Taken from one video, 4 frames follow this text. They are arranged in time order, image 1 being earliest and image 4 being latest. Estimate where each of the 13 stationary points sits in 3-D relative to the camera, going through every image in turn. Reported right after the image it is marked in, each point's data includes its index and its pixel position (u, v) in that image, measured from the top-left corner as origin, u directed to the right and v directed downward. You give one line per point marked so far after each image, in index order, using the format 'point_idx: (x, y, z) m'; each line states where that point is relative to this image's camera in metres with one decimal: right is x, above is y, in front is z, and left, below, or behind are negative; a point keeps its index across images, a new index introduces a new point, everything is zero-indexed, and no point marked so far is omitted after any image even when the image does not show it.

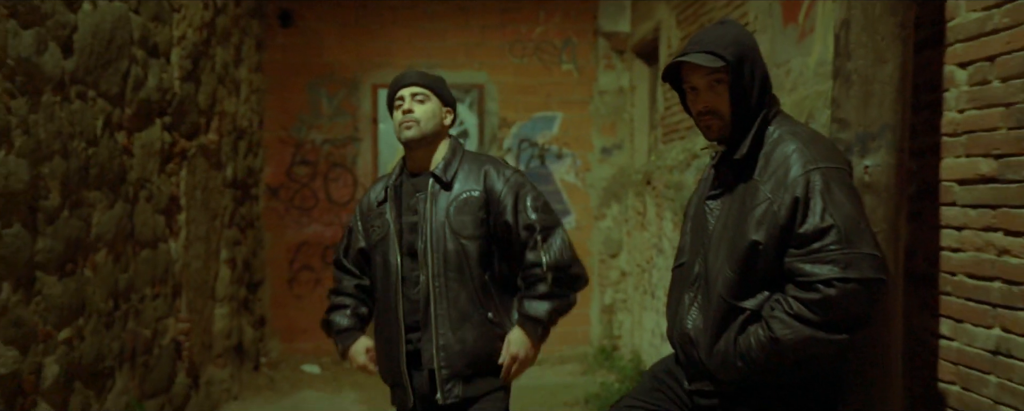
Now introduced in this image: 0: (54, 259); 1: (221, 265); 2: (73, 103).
0: (-1.6, -0.2, +3.3) m
1: (-1.8, -0.4, +5.6) m
2: (-1.6, +0.4, +3.4) m
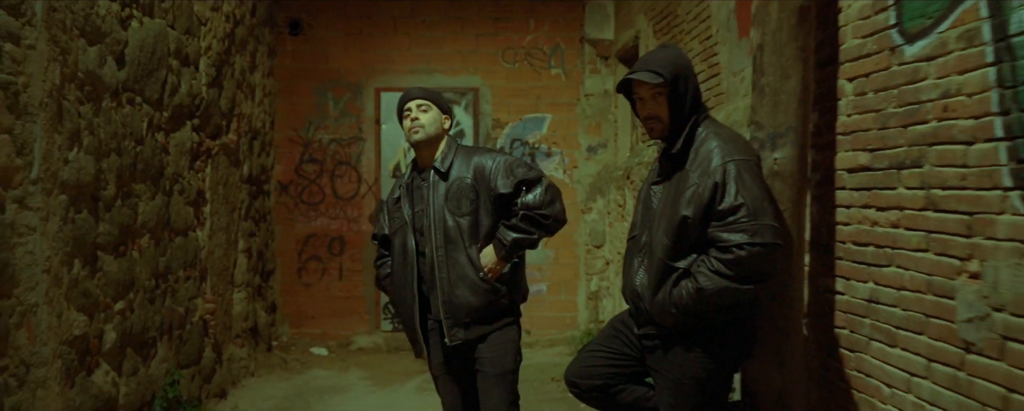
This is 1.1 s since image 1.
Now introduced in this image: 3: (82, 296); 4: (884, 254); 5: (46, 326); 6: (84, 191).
0: (-1.6, -0.1, +3.8) m
1: (-1.8, -0.3, +6.2) m
2: (-1.7, +0.4, +4.0) m
3: (-1.6, -0.3, +3.5) m
4: (+1.0, -0.1, +2.6) m
5: (-1.6, -0.4, +3.2) m
6: (-1.6, +0.1, +3.5) m
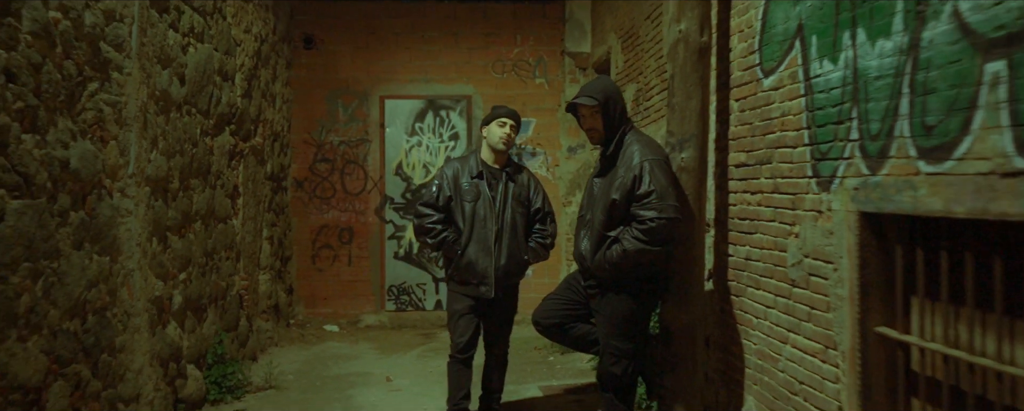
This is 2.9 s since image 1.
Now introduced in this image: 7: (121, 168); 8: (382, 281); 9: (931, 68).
0: (-1.7, -0.1, +4.8) m
1: (-1.9, -0.3, +7.2) m
2: (-1.7, +0.5, +5.0) m
3: (-1.7, -0.3, +4.5) m
4: (+1.0, -0.1, +3.6) m
5: (-1.7, -0.4, +4.1) m
6: (-1.7, +0.1, +4.5) m
7: (-1.7, +0.2, +4.0) m
8: (-1.1, -0.7, +8.2) m
9: (+1.0, +0.3, +2.3) m
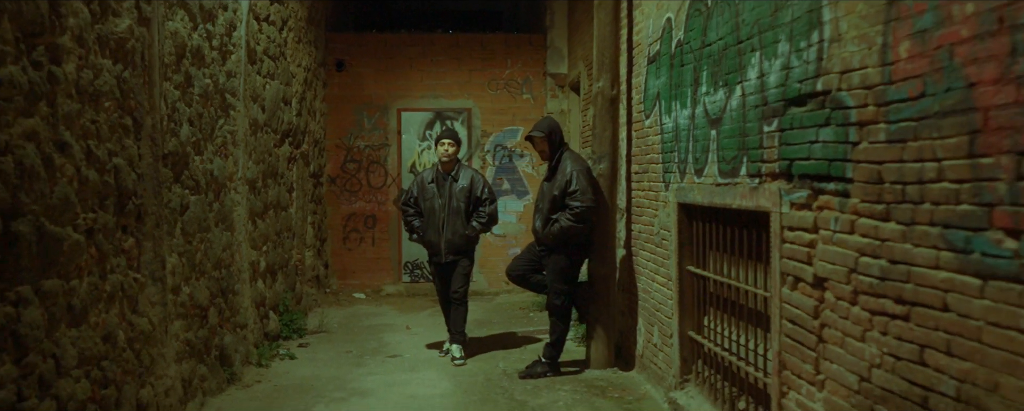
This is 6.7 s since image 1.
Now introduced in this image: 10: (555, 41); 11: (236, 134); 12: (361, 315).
0: (-1.8, 0.0, +6.8) m
1: (-2.0, -0.2, +9.2) m
2: (-1.9, +0.5, +7.0) m
3: (-1.8, -0.2, +6.5) m
4: (+0.9, 0.0, +5.6) m
5: (-1.8, -0.3, +6.2) m
6: (-1.8, +0.2, +6.5) m
7: (-1.8, +0.2, +6.0) m
8: (-1.2, -0.6, +10.2) m
9: (+0.9, +0.4, +4.3) m
10: (+0.5, +1.8, +10.2) m
11: (-1.8, +0.5, +6.0) m
12: (-1.4, -1.0, +8.9) m
